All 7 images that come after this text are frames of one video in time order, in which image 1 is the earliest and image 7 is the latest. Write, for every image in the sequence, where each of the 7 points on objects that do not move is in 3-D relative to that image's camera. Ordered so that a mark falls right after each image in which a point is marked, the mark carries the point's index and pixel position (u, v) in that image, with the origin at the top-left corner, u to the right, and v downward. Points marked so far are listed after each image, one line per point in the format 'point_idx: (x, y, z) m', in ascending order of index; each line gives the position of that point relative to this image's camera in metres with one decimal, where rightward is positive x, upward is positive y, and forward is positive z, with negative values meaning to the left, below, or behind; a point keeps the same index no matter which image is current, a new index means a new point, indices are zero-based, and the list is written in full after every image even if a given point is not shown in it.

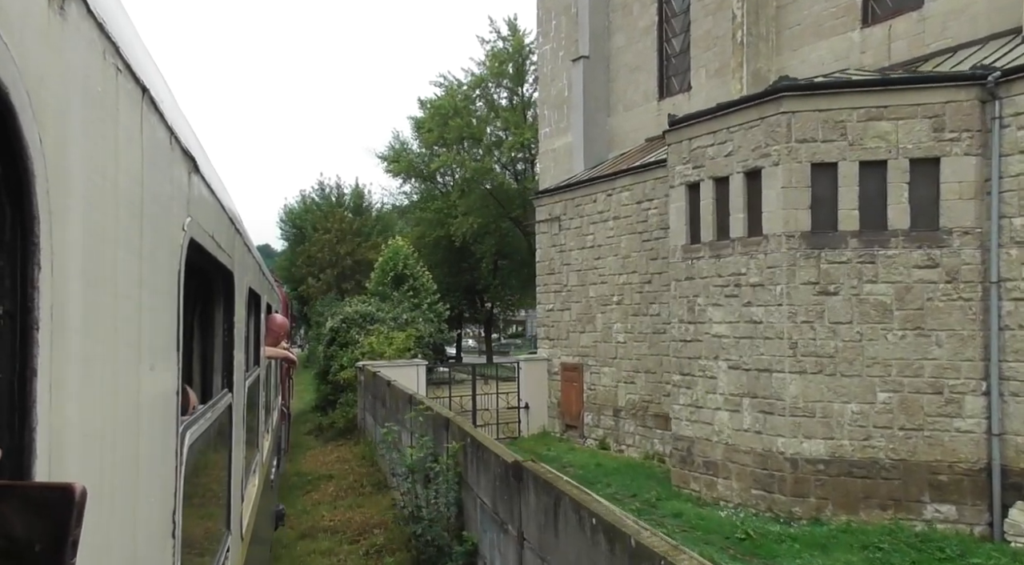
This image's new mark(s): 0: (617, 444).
0: (+1.6, -2.5, +11.4) m
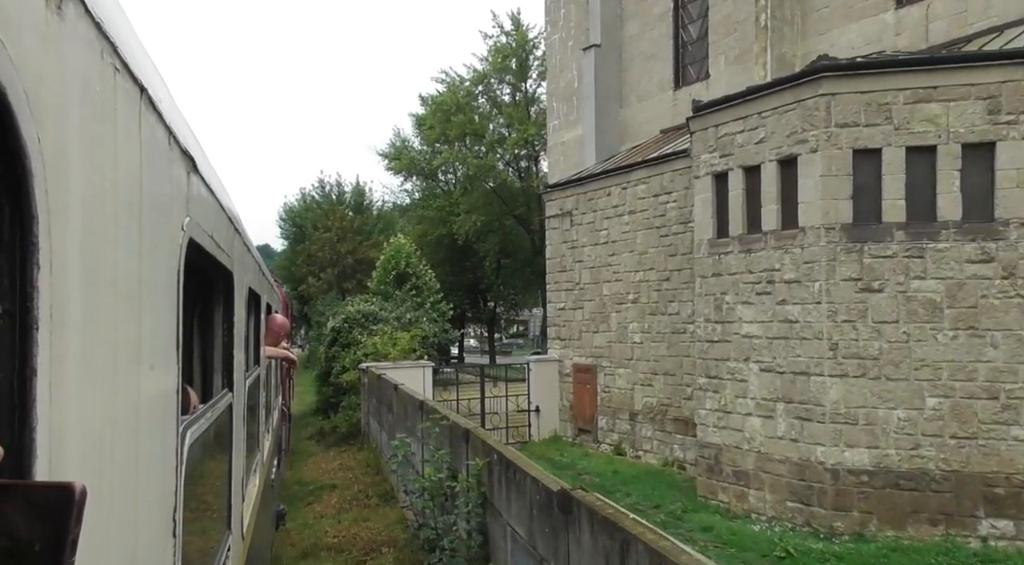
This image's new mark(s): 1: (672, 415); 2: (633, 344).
0: (+1.8, -2.4, +10.9) m
1: (+2.2, -1.8, +10.3) m
2: (+1.8, -0.9, +10.8) m
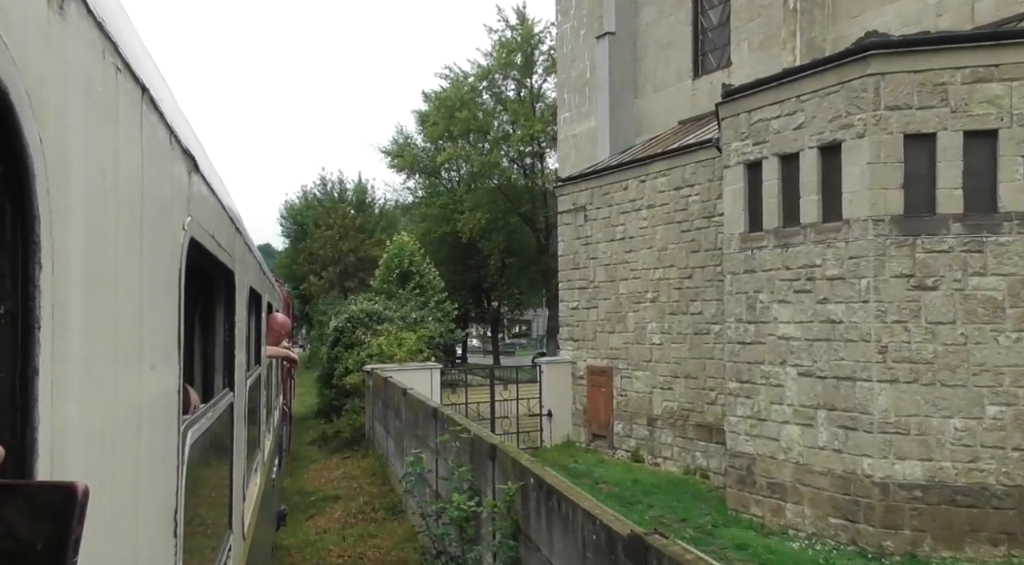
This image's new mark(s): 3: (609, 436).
0: (+1.9, -2.4, +10.3) m
1: (+2.4, -1.8, +9.8) m
2: (+1.9, -0.9, +10.3) m
3: (+1.4, -2.2, +10.7) m
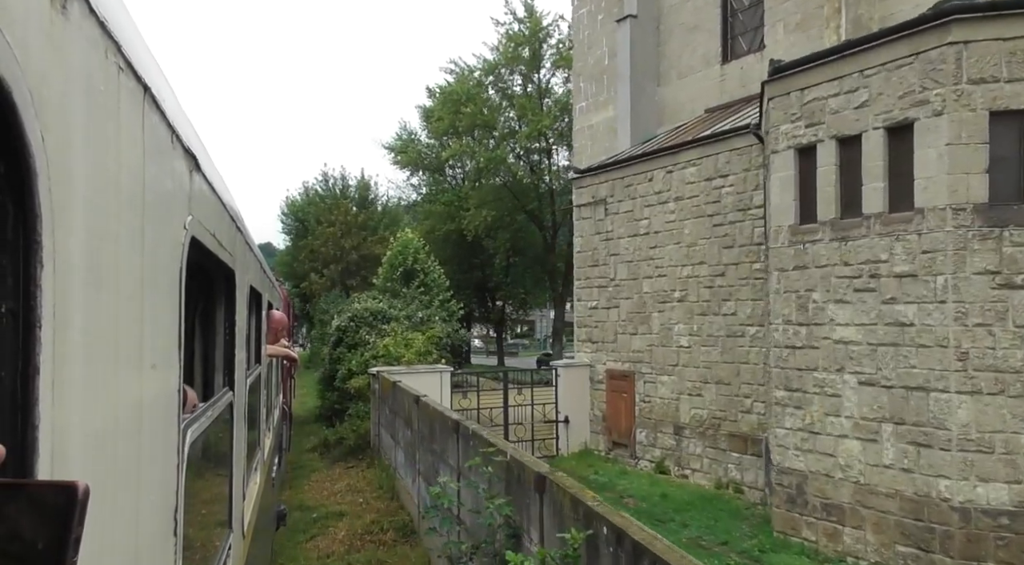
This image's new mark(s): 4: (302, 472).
0: (+2.1, -2.4, +9.7) m
1: (+2.6, -1.8, +9.1) m
2: (+2.1, -0.9, +9.6) m
3: (+1.6, -2.2, +10.0) m
4: (-2.8, -2.6, +10.0) m
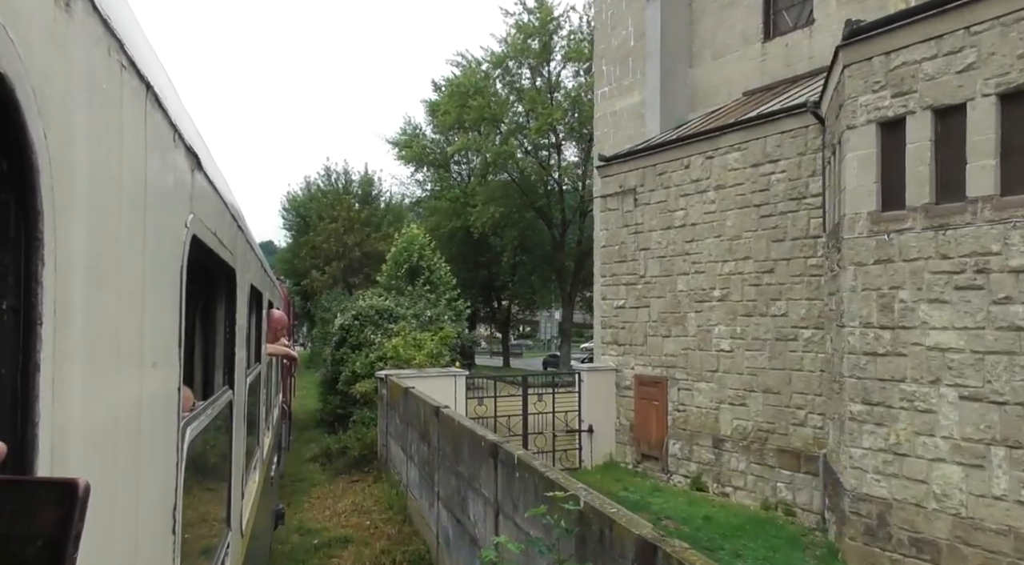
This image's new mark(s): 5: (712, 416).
0: (+2.3, -2.3, +8.8) m
1: (+2.8, -1.8, +8.2) m
2: (+2.4, -0.8, +8.8) m
3: (+1.8, -2.2, +9.1) m
4: (-2.6, -2.5, +9.2) m
5: (+2.3, -1.6, +8.8) m
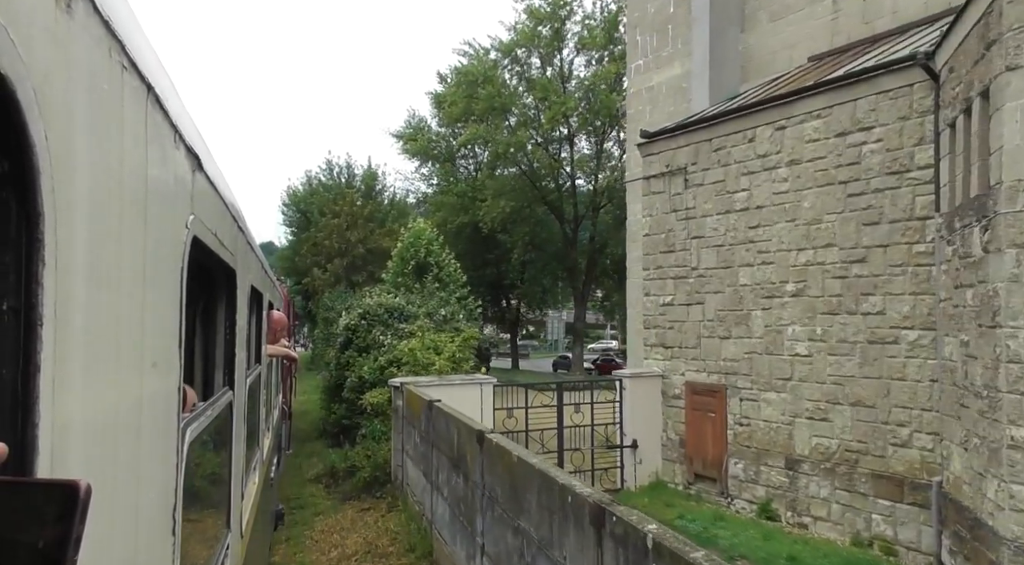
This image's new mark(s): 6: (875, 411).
0: (+2.7, -2.3, +7.6) m
1: (+3.1, -1.7, +7.0) m
2: (+2.7, -0.8, +7.5) m
3: (+2.2, -2.1, +7.9) m
4: (-2.2, -2.4, +8.0) m
5: (+2.6, -1.5, +7.6) m
6: (+3.2, -1.2, +6.9) m
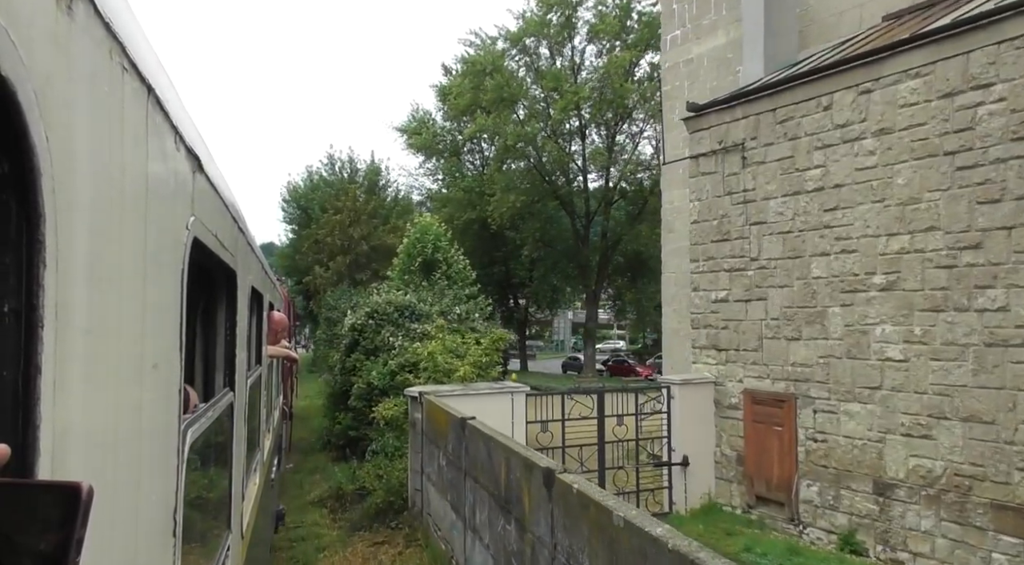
0: (+3.0, -2.2, +6.5) m
1: (+3.5, -1.6, +5.9) m
2: (+3.0, -0.7, +6.5) m
3: (+2.5, -2.0, +6.8) m
4: (-1.9, -2.4, +6.9) m
5: (+2.9, -1.4, +6.5) m
6: (+3.5, -1.1, +5.9) m
